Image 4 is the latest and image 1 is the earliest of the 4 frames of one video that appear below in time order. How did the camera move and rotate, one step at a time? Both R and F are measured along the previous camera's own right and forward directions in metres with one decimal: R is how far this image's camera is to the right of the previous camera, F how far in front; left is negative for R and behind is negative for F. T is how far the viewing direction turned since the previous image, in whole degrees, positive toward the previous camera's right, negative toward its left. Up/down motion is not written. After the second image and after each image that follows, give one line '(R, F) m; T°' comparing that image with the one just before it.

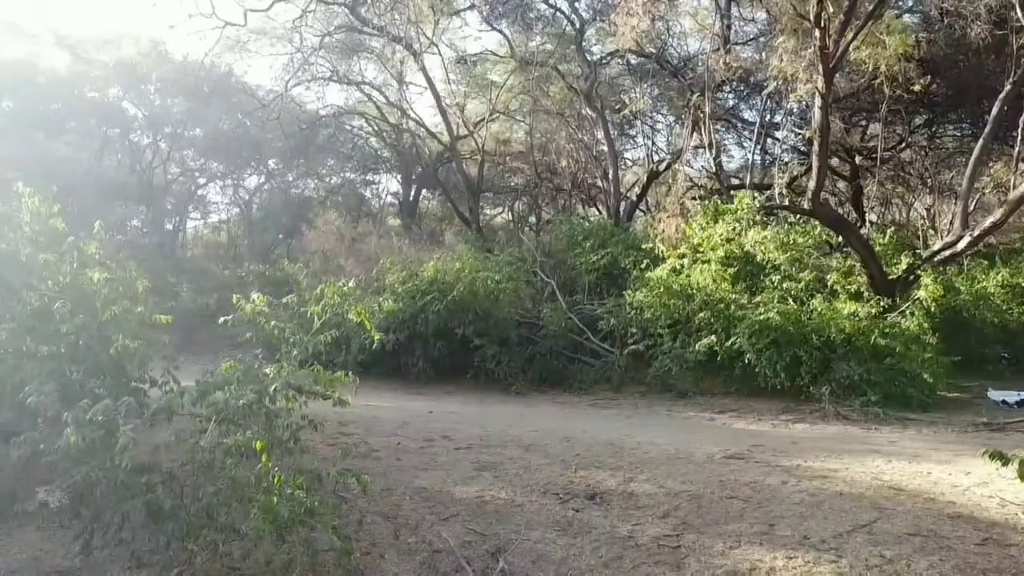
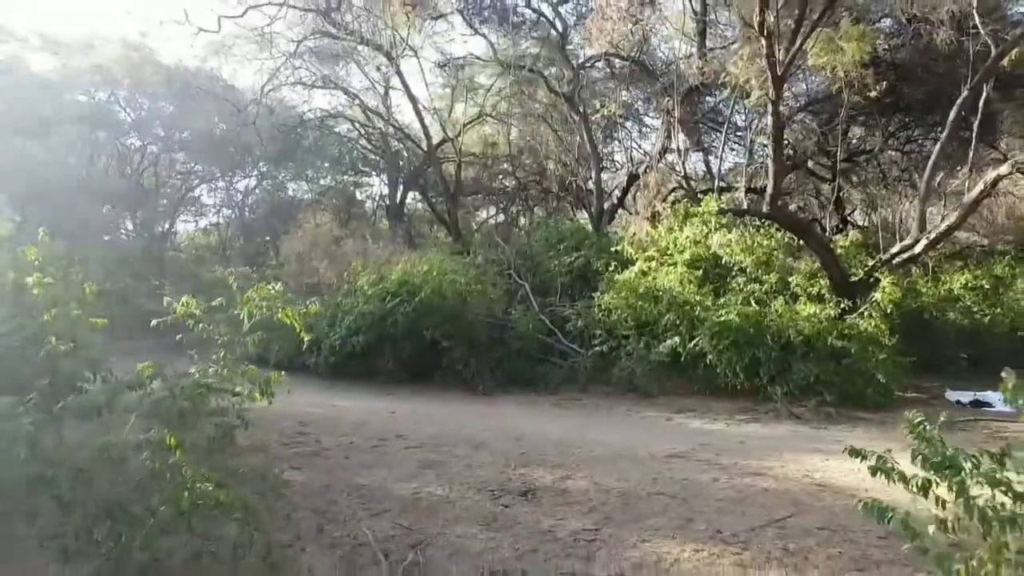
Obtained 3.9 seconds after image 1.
(+0.4, -0.2) m; 0°
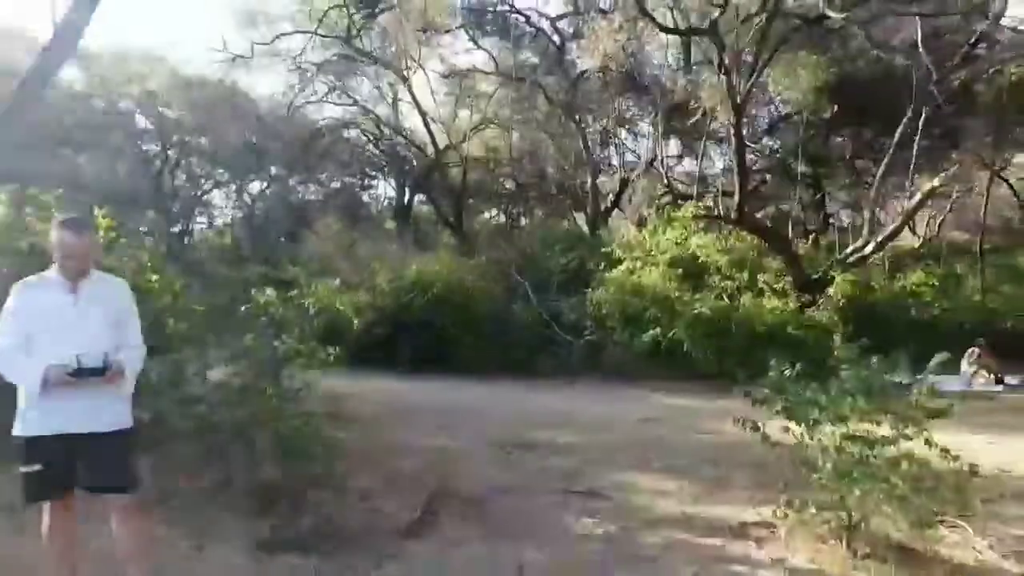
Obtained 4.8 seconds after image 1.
(0.0, -1.5) m; 0°
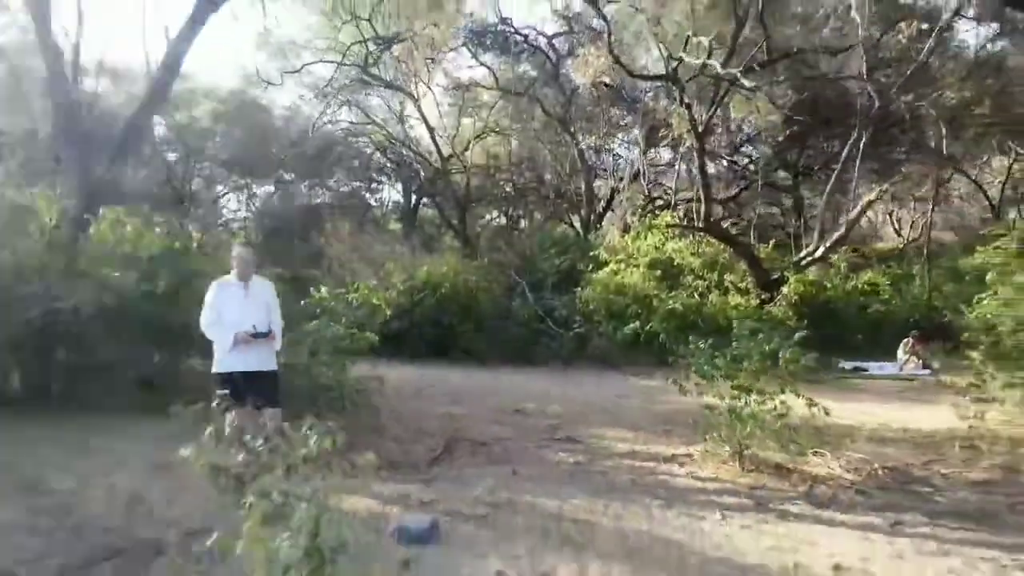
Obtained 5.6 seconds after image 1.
(0.0, -1.8) m; 0°
